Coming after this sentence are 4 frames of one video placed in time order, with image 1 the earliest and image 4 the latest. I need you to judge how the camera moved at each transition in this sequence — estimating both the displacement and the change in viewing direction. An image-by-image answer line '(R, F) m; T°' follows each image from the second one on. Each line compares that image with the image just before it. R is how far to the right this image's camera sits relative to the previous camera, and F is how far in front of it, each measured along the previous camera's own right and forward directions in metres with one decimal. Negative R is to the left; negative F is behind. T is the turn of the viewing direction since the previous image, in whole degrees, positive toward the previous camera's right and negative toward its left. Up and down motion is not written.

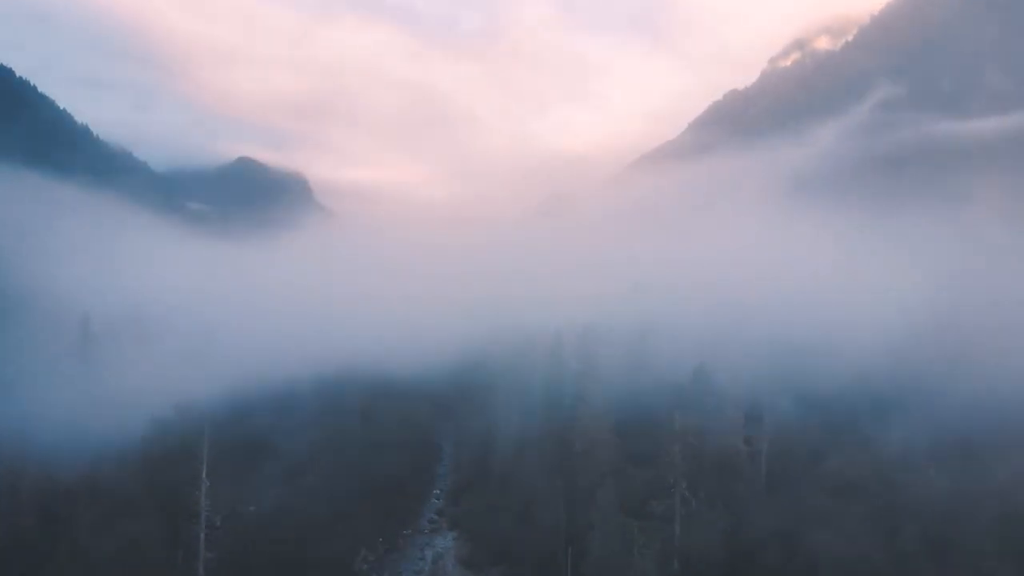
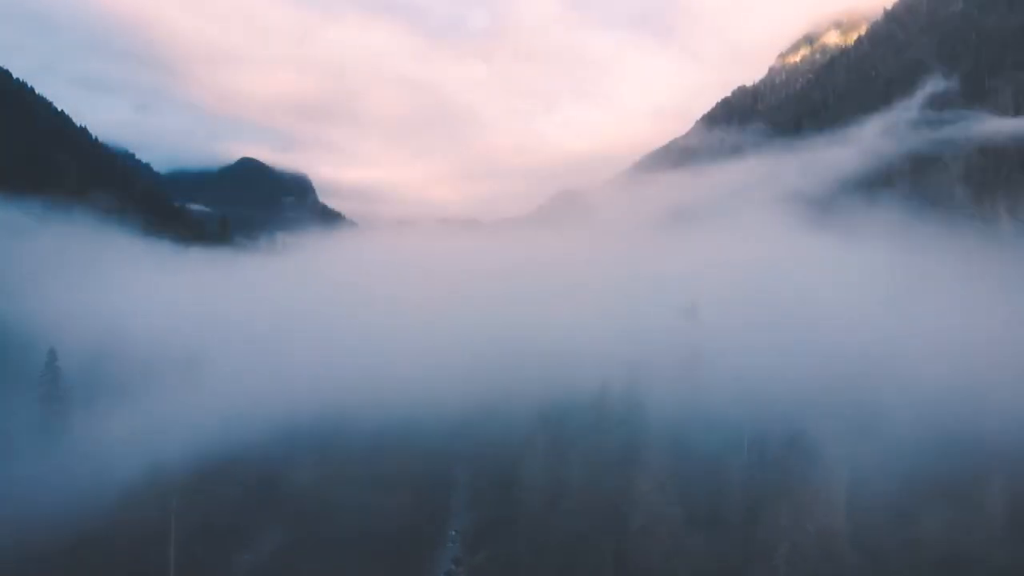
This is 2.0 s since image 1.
(-0.7, +3.3) m; 0°
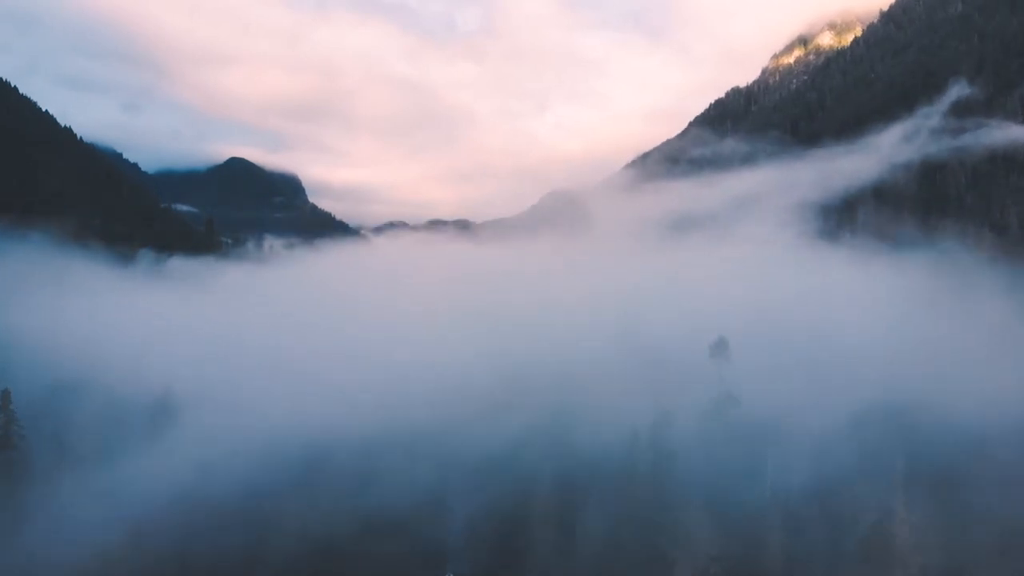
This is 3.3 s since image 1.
(-0.6, +2.2) m; +1°
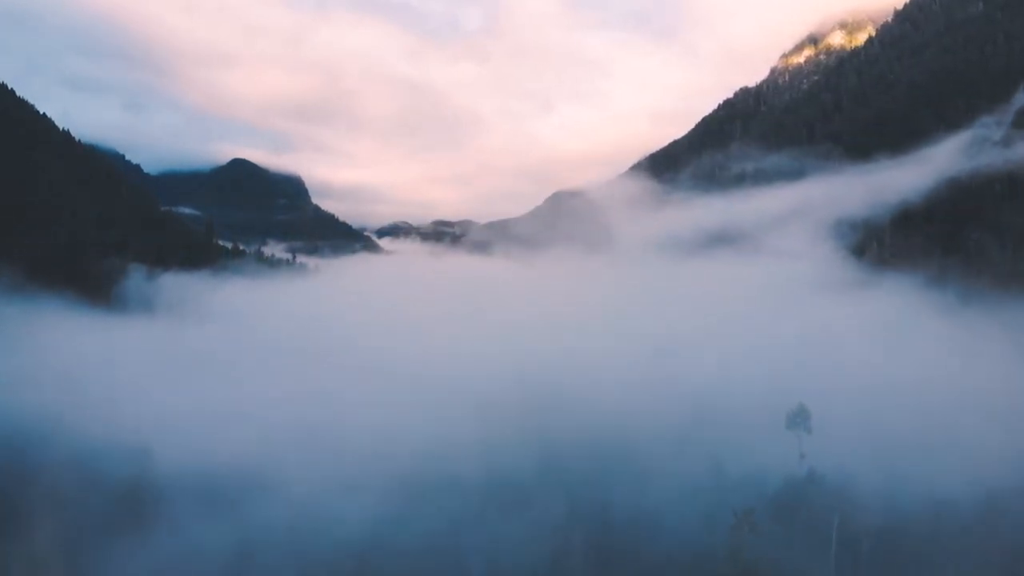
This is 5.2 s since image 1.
(-1.1, +3.4) m; 0°
